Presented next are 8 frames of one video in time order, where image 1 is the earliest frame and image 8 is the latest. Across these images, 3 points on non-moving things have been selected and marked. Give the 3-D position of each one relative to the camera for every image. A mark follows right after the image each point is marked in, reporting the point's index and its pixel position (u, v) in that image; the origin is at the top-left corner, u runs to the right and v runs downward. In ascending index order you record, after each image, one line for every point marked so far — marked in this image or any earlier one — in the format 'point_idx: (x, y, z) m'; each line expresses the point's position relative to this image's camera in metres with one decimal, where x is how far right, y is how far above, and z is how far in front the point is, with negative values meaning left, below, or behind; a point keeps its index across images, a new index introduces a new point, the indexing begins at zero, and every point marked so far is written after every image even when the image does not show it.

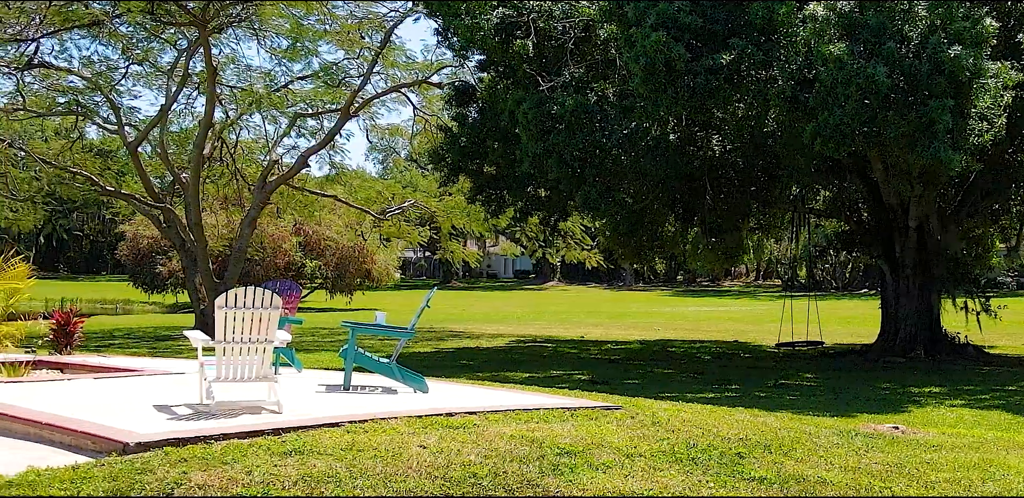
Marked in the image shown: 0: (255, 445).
0: (-1.1, -0.8, +6.4) m
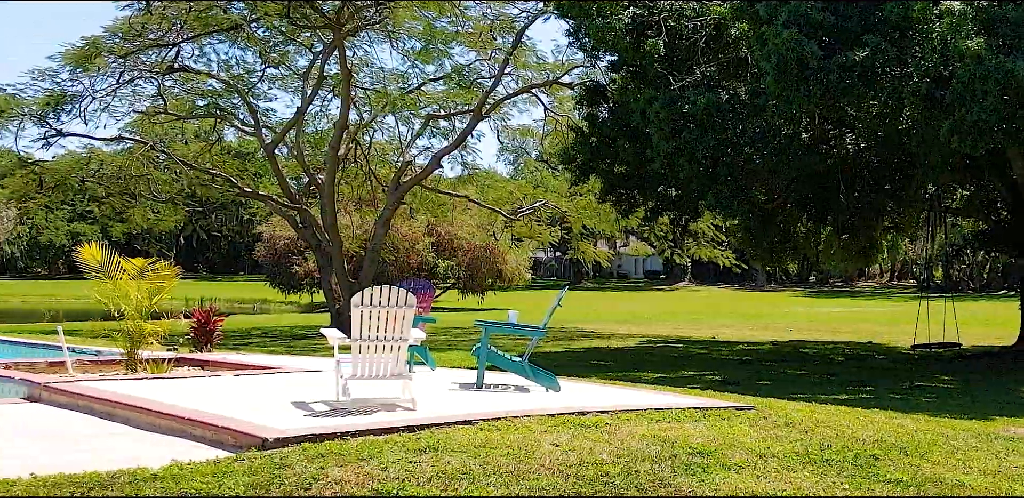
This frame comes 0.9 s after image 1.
0: (-0.5, -0.8, +6.5) m
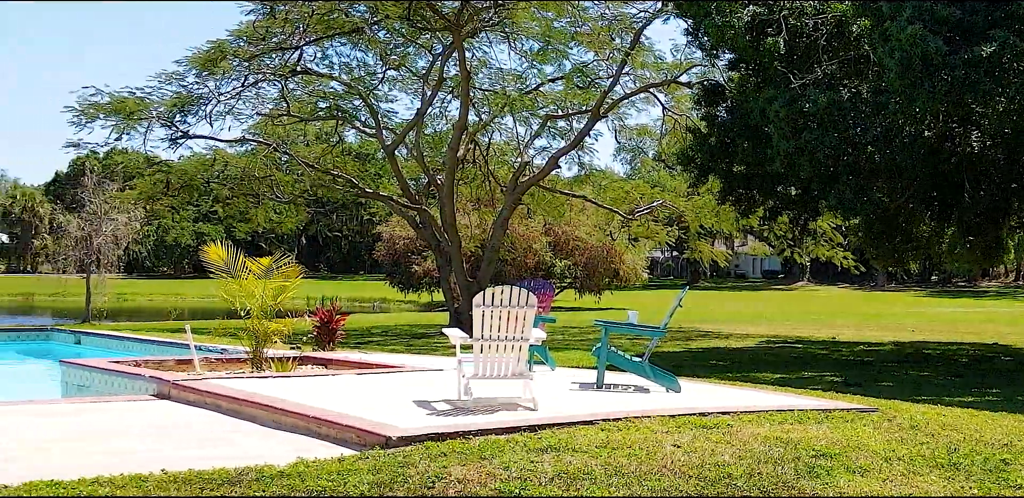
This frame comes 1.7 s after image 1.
0: (0.0, -0.8, +6.5) m
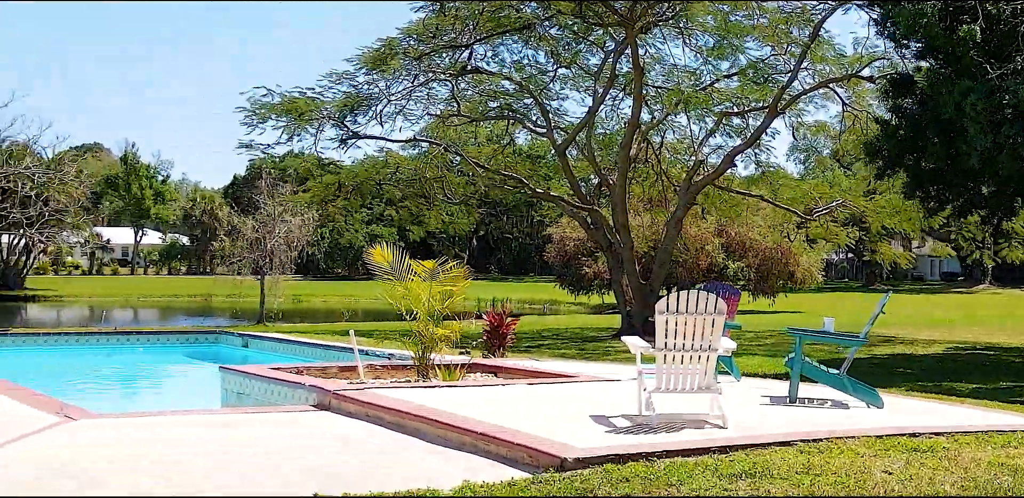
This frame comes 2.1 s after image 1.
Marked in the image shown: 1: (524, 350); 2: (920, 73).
0: (+0.7, -0.8, +6.0) m
1: (+0.1, -1.1, +17.8) m
2: (+4.0, +1.7, +15.5) m
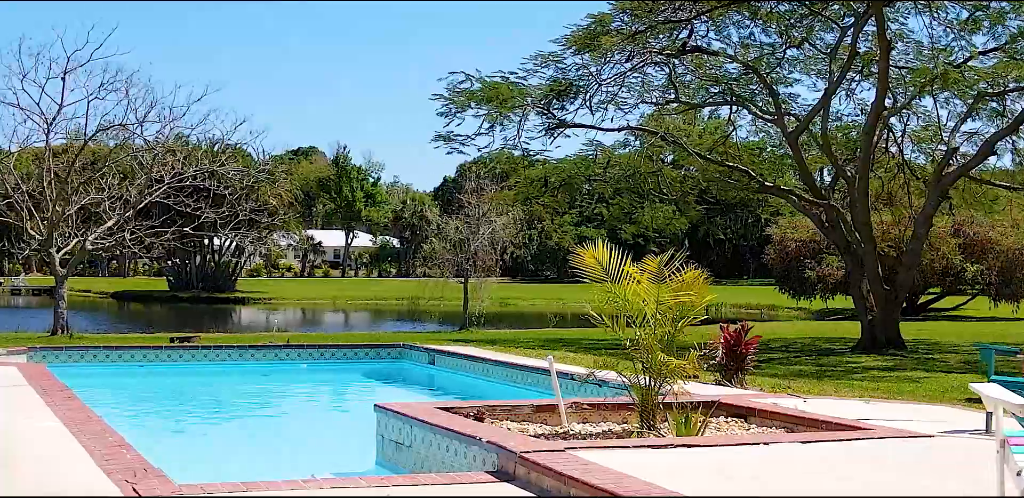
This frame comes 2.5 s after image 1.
0: (+1.4, -0.8, +3.9) m
1: (+2.4, -1.2, +15.7) m
2: (+6.0, +1.7, +12.8) m
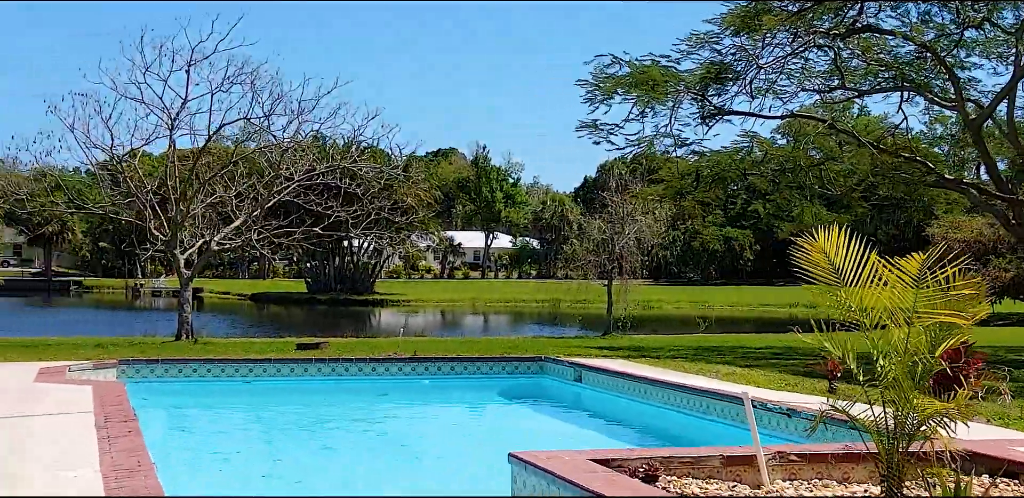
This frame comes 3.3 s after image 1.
0: (+1.7, -0.8, +2.2) m
1: (+3.8, -1.1, +13.9) m
2: (+7.1, +1.8, +10.8) m
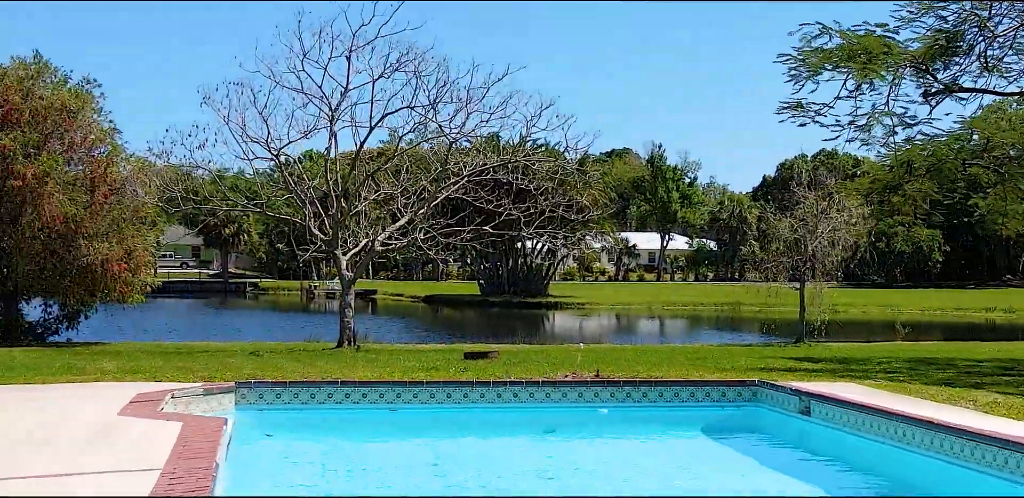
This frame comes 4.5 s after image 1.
0: (+1.9, -0.8, +0.2) m
1: (+5.3, -1.1, +11.6) m
2: (+8.2, +1.8, +8.1) m
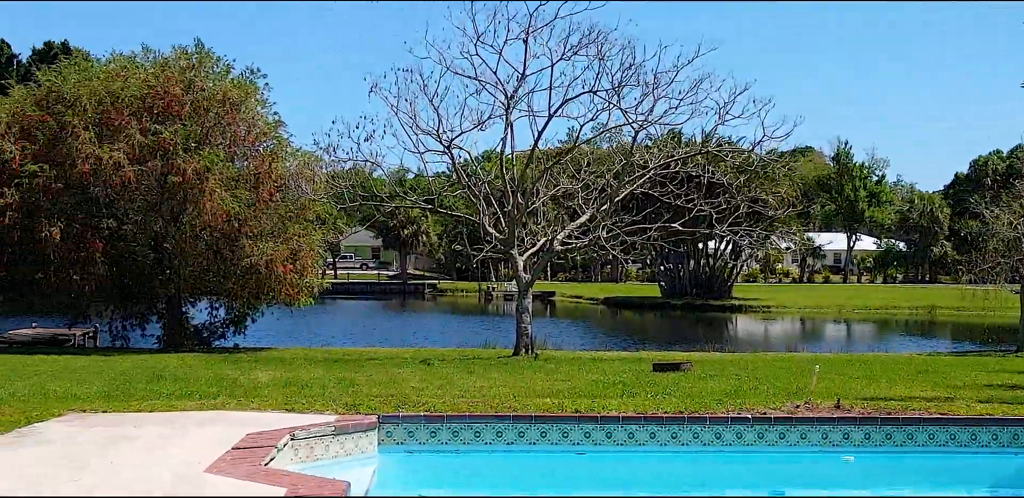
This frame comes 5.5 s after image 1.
0: (+1.9, -0.7, -1.7) m
1: (+6.5, -1.1, +9.2) m
2: (+9.0, +1.8, +5.4) m
